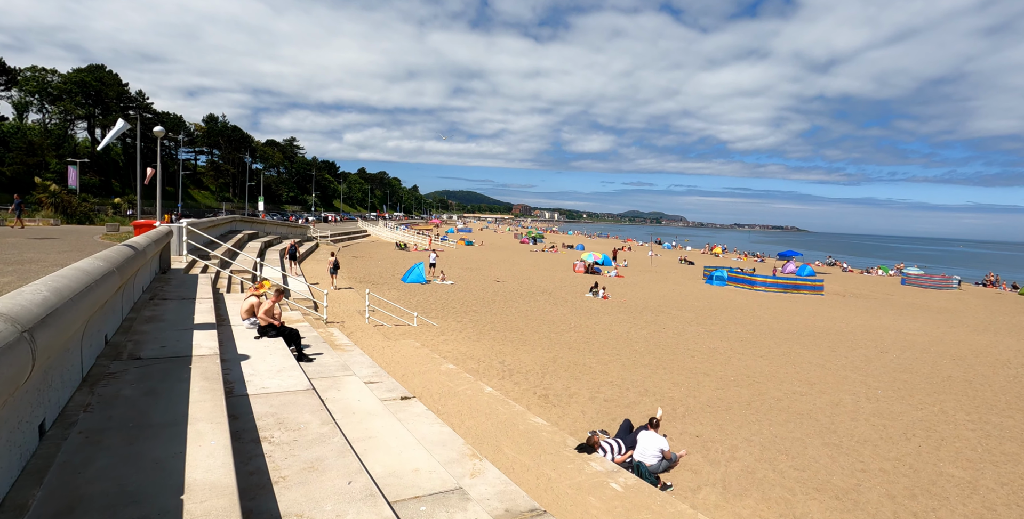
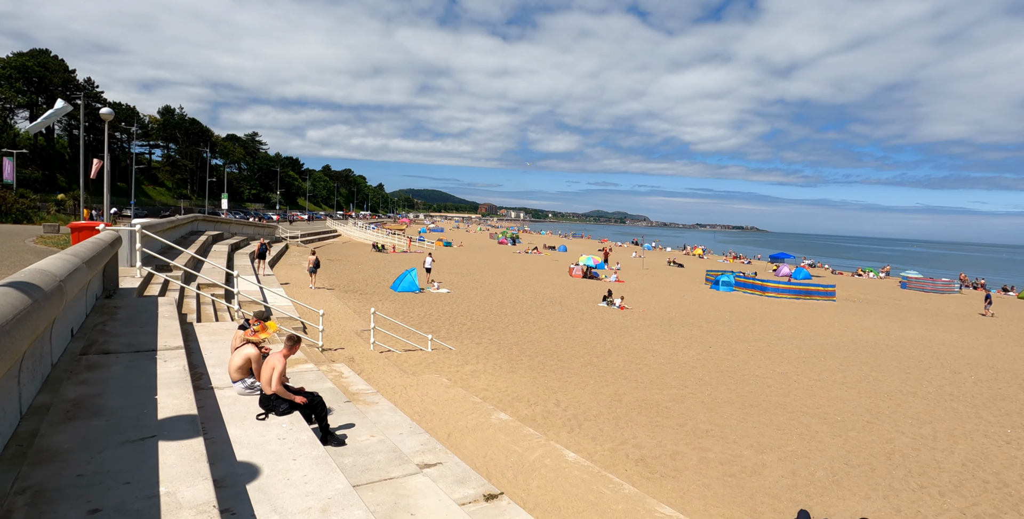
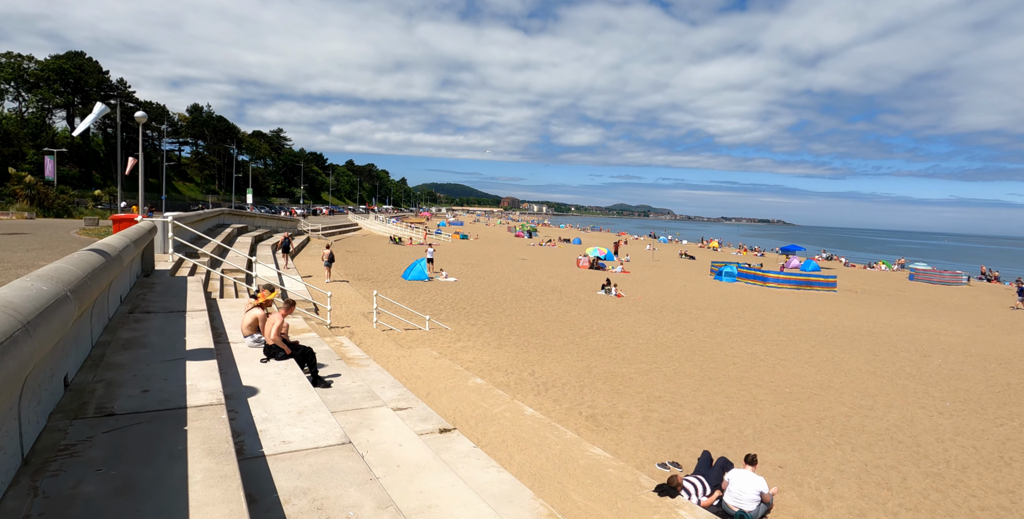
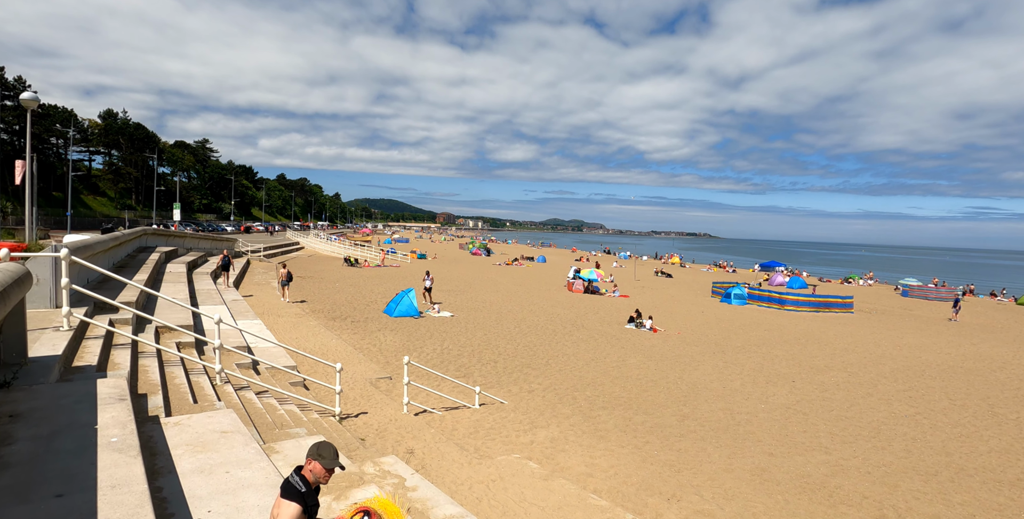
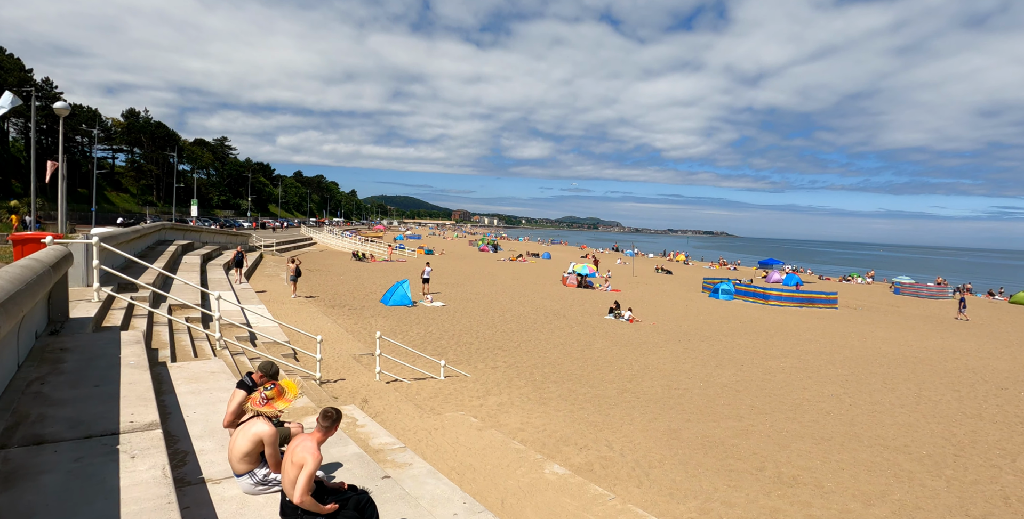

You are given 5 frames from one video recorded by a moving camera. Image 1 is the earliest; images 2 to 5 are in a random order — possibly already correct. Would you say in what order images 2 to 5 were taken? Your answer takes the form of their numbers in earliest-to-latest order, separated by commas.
3, 2, 5, 4
